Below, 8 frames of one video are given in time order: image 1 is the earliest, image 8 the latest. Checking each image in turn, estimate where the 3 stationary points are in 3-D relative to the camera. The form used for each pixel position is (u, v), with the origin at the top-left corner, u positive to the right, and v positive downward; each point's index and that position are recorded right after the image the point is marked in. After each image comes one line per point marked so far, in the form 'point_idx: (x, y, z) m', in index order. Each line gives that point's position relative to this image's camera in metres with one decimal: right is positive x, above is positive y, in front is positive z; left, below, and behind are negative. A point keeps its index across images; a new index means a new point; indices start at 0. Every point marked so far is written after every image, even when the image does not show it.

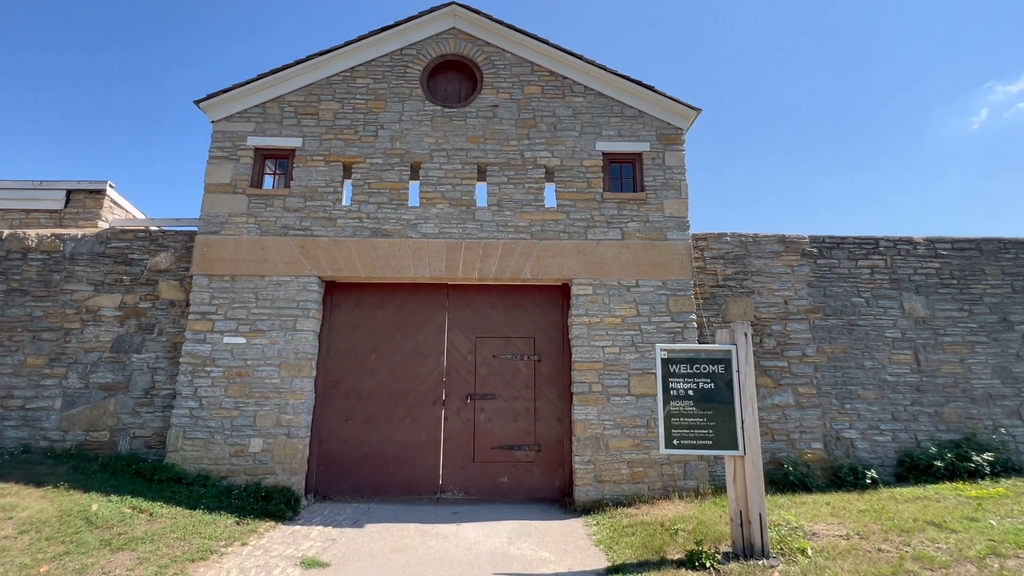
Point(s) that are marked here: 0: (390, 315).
0: (-1.7, -0.4, +6.4) m
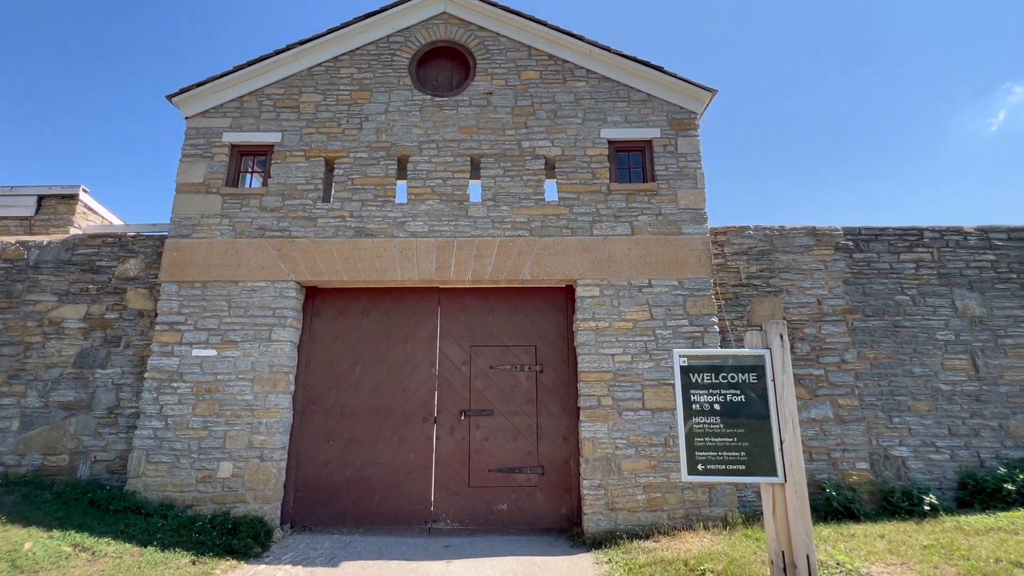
0: (-1.7, -0.4, +5.8) m
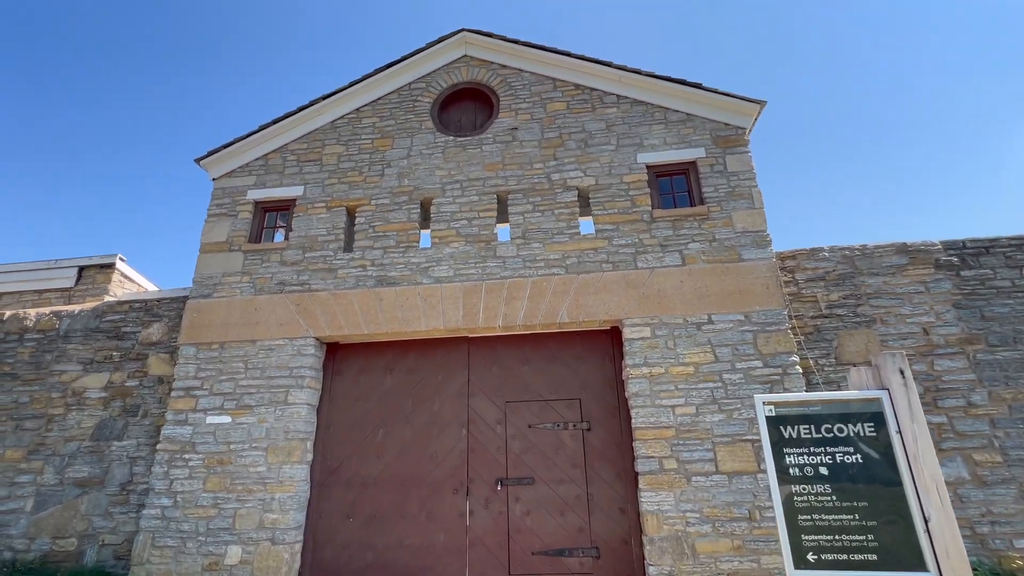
0: (-1.2, -1.0, +5.3) m
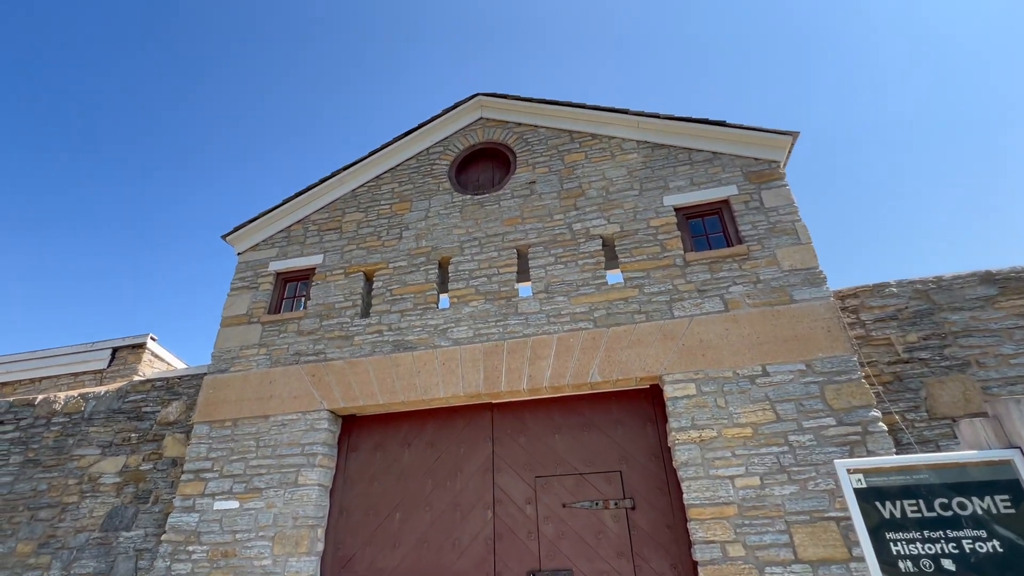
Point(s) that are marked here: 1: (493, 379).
0: (-0.9, -1.7, +4.8) m
1: (-0.2, -0.9, +4.7) m
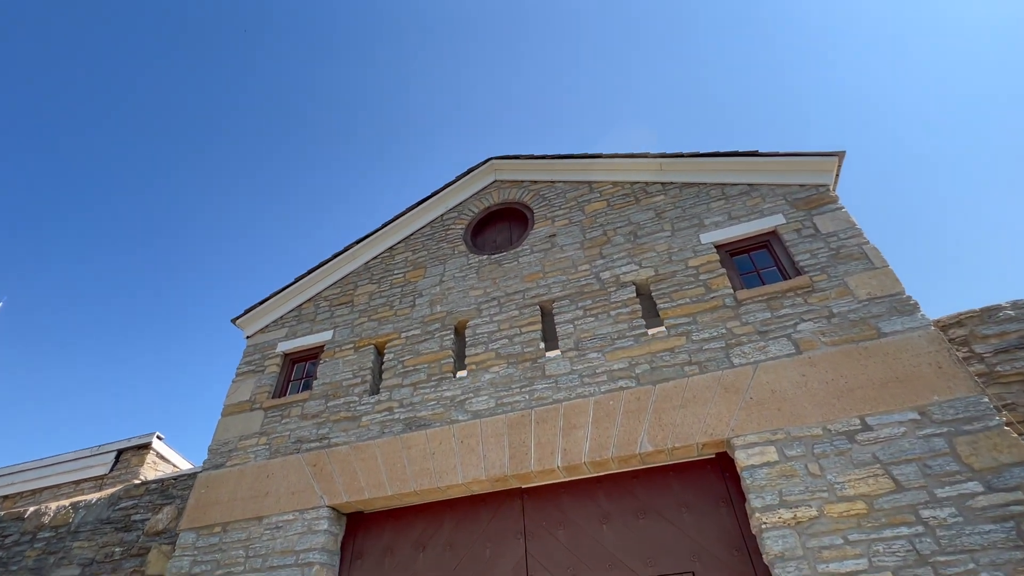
0: (-0.6, -2.2, +3.9) m
1: (+0.1, -1.4, +3.9) m
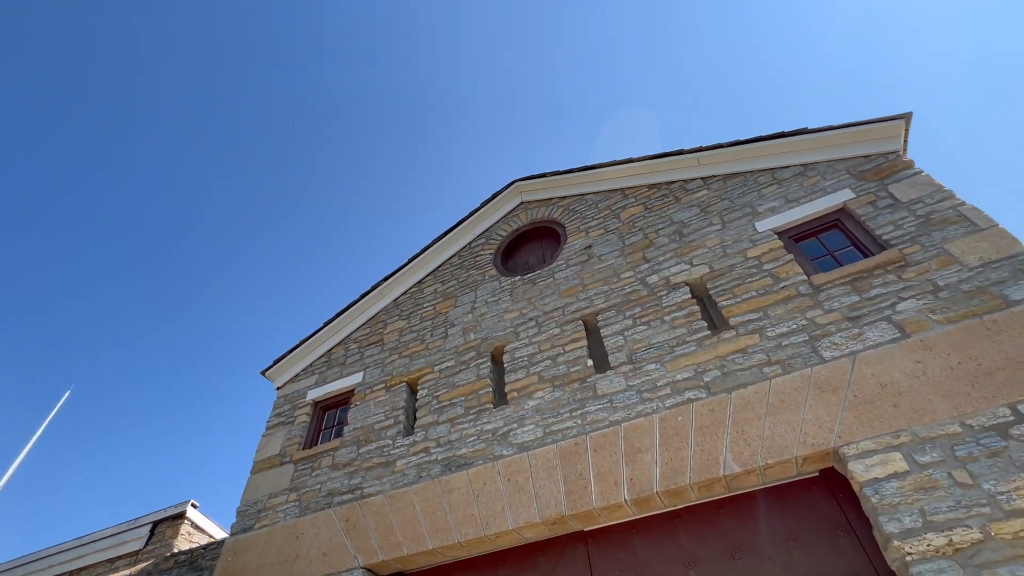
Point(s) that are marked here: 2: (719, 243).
0: (-0.2, -2.3, +3.2) m
1: (+0.5, -1.4, +3.3) m
2: (+1.8, +0.4, +4.2) m
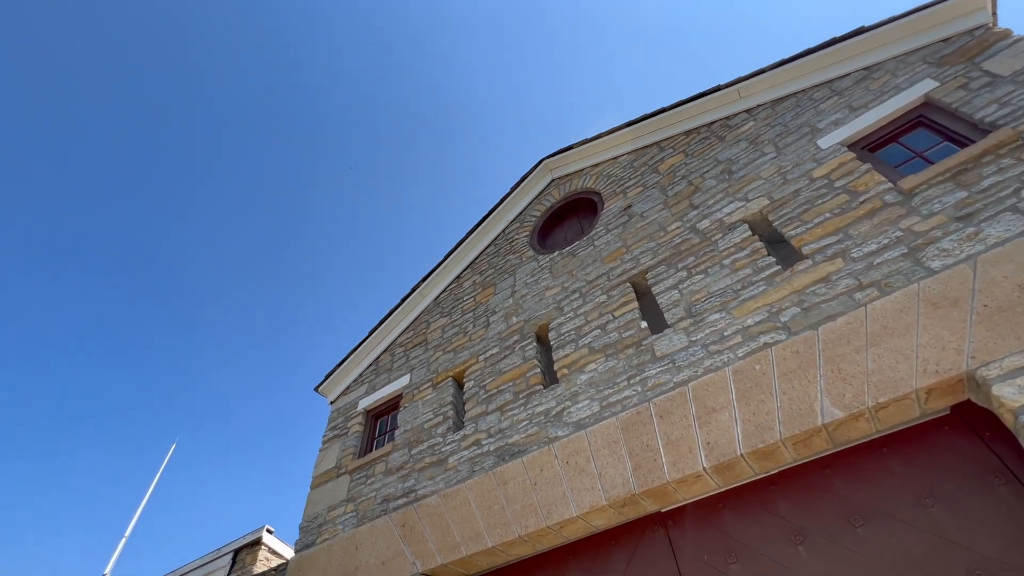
0: (+0.3, -2.0, +2.8) m
1: (+0.8, -1.1, +2.8) m
2: (+2.0, +0.9, +3.6) m
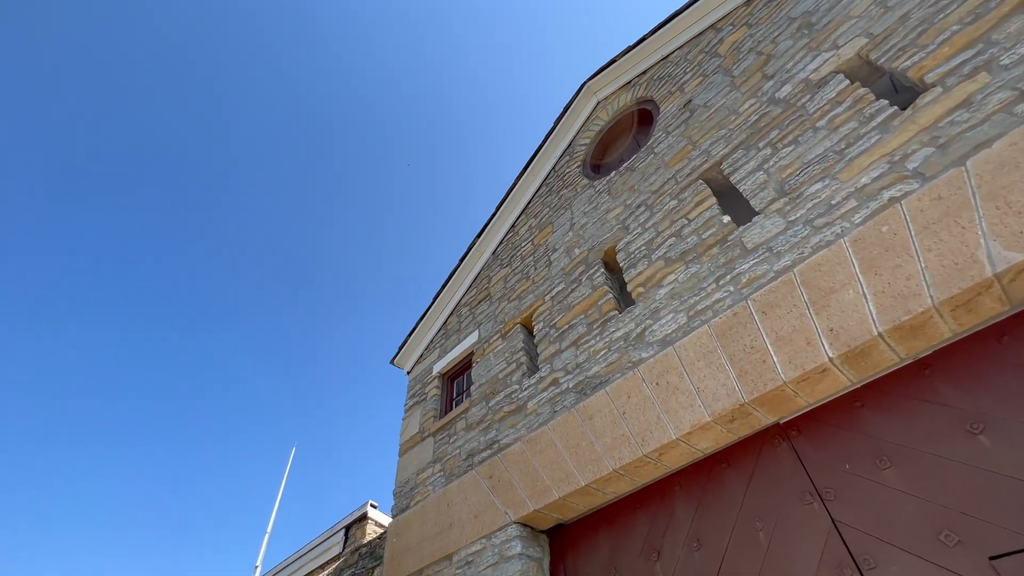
0: (+0.9, -1.4, +2.4) m
1: (+1.2, -0.4, +2.3) m
2: (+2.2, +1.7, +2.9) m
